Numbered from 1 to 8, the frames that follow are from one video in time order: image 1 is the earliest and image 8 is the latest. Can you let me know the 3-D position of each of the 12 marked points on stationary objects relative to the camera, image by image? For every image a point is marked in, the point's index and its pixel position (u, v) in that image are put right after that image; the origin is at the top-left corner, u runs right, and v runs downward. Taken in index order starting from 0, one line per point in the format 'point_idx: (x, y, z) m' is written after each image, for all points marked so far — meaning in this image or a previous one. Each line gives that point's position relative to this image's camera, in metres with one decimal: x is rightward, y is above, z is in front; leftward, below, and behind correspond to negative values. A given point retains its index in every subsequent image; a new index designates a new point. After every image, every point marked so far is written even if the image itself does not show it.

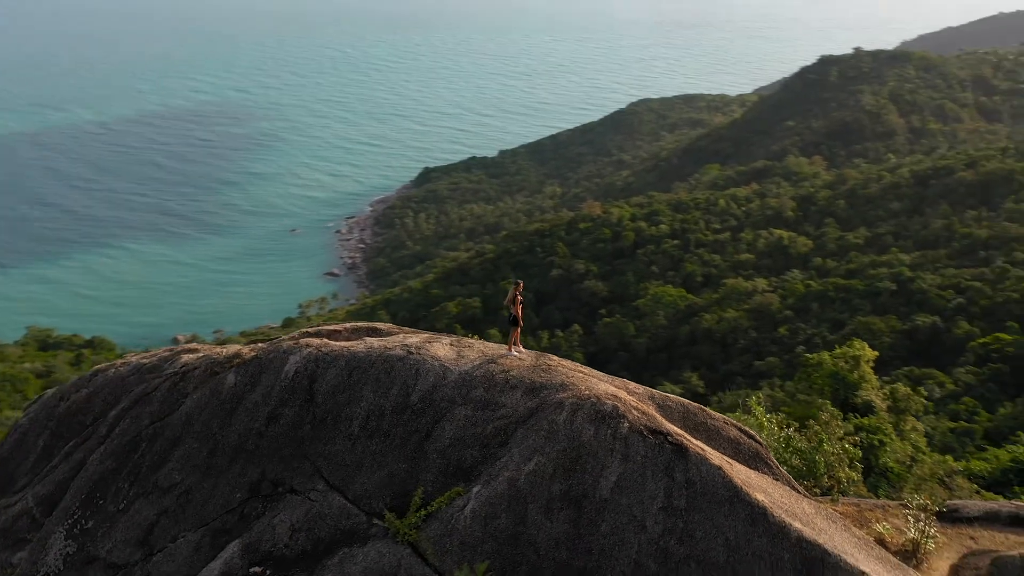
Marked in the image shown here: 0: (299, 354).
0: (-1.3, -0.4, +4.8) m
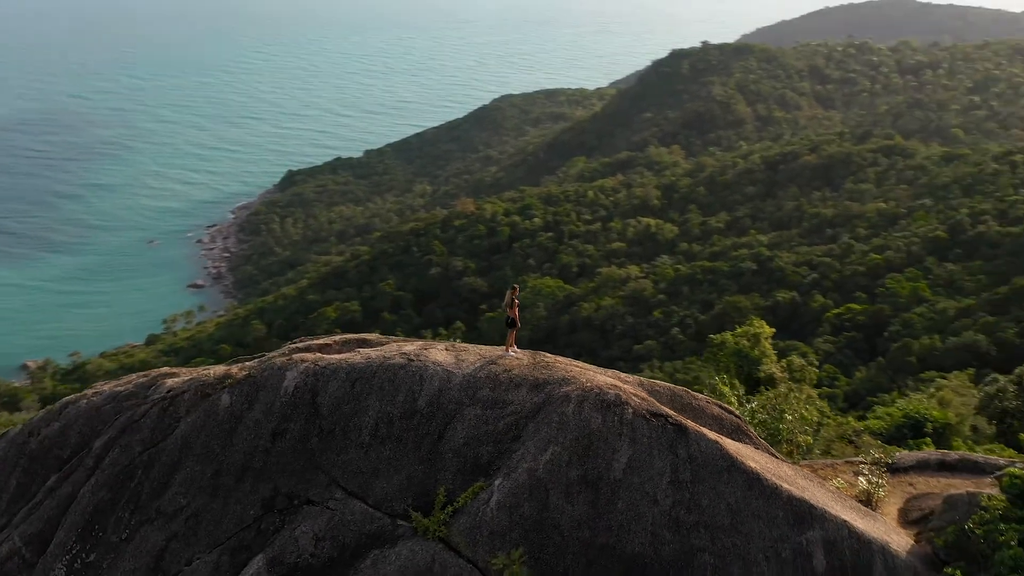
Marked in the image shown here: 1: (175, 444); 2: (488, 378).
0: (-1.3, -0.5, +4.9) m
1: (-2.0, -0.9, +4.9) m
2: (-0.1, -0.5, +4.7) m
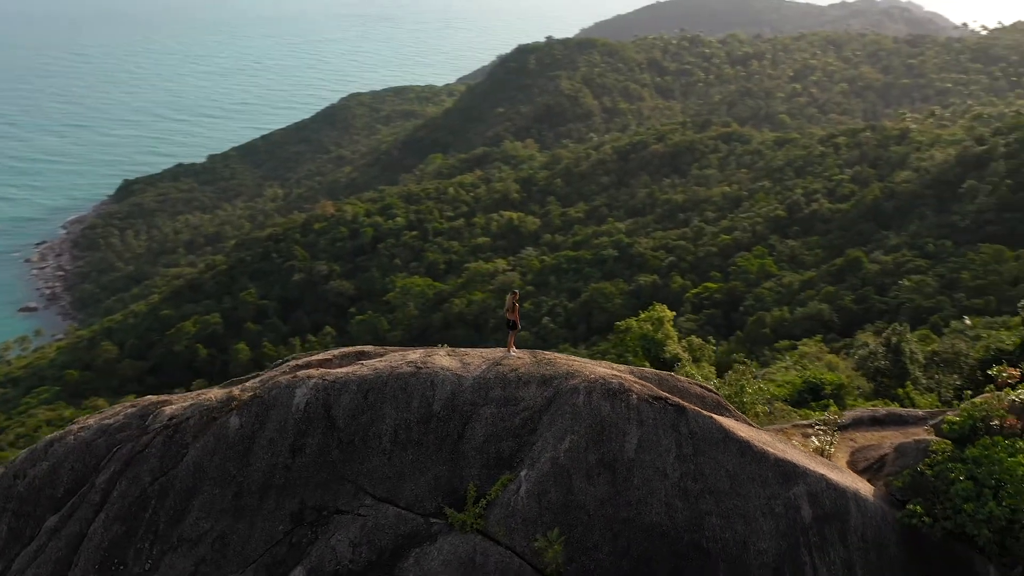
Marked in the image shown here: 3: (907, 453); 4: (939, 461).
0: (-1.3, -0.6, +5.1) m
1: (-2.0, -1.1, +5.0) m
2: (-0.1, -0.6, +5.0) m
3: (+2.5, -1.0, +5.2) m
4: (+2.5, -1.0, +4.8) m
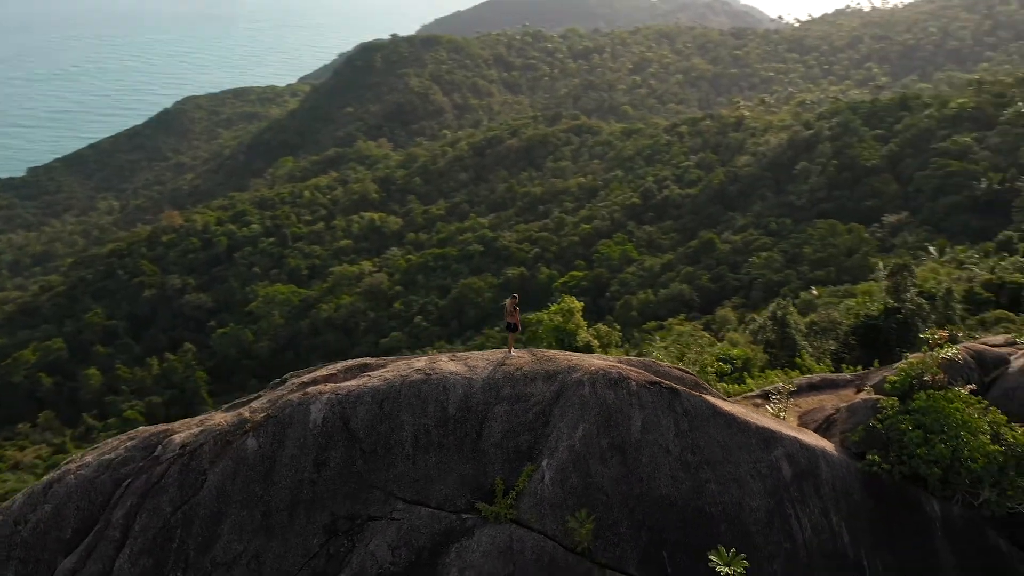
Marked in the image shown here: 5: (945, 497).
0: (-1.2, -0.7, +5.2) m
1: (-1.8, -1.3, +5.0) m
2: (0.0, -0.6, +5.4) m
3: (+2.5, -0.9, +6.0) m
4: (+2.6, -0.9, +5.7) m
5: (+2.9, -1.4, +5.5) m
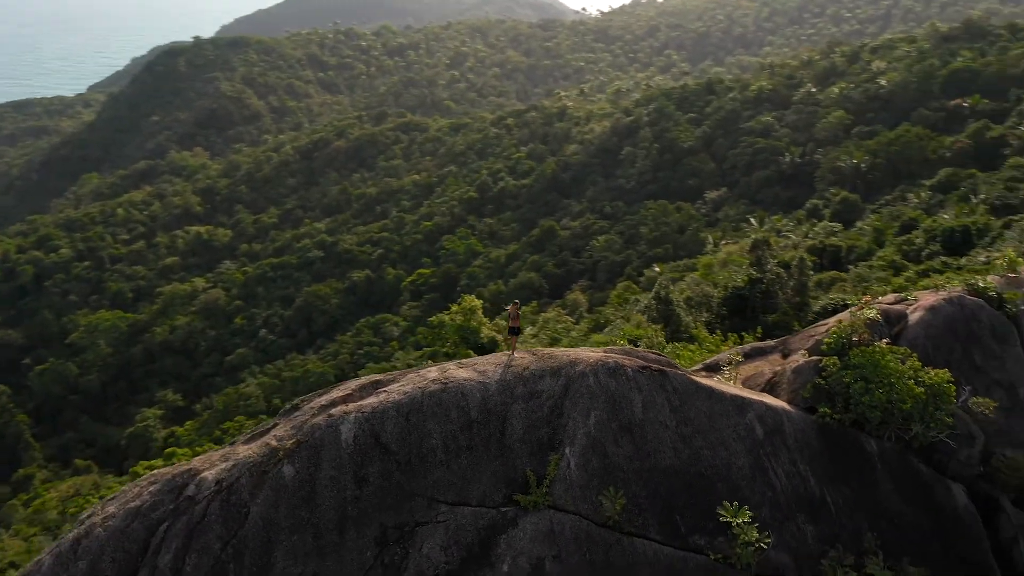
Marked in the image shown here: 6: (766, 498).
0: (-1.1, -0.9, +5.4) m
1: (-1.6, -1.5, +5.1) m
2: (0.0, -0.6, +5.8) m
3: (+2.5, -0.7, +6.9) m
4: (+2.6, -0.7, +6.6) m
5: (+3.0, -1.2, +6.6) m
6: (+1.9, -1.5, +6.0) m
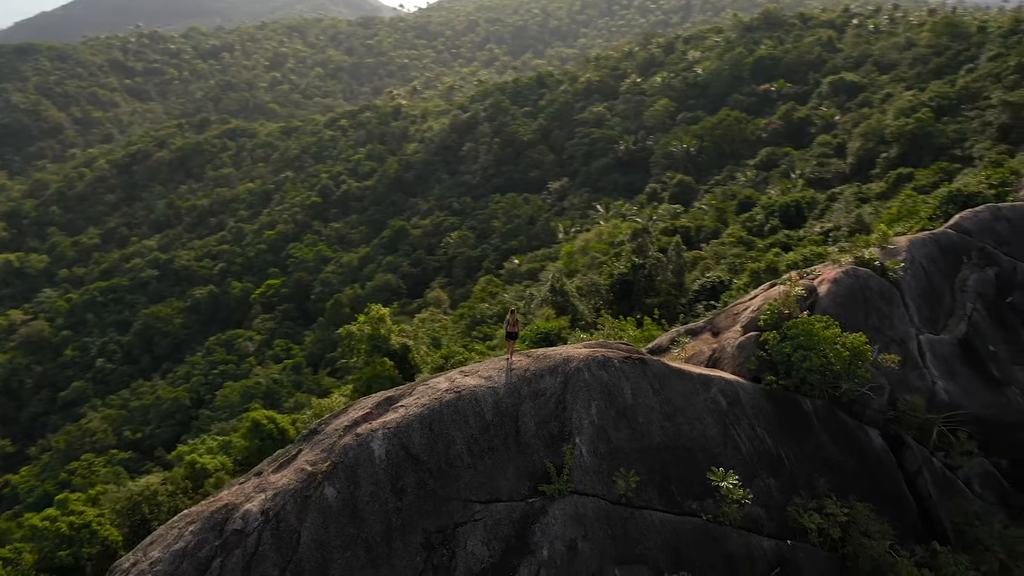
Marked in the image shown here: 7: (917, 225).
0: (-0.9, -1.0, +5.7) m
1: (-1.3, -1.7, +5.3) m
2: (+0.1, -0.7, +6.3) m
3: (+2.2, -0.6, +7.9) m
4: (+2.4, -0.5, +7.6) m
5: (+2.8, -1.0, +7.6) m
6: (+1.9, -1.4, +6.9) m
7: (+5.8, +0.9, +11.8) m
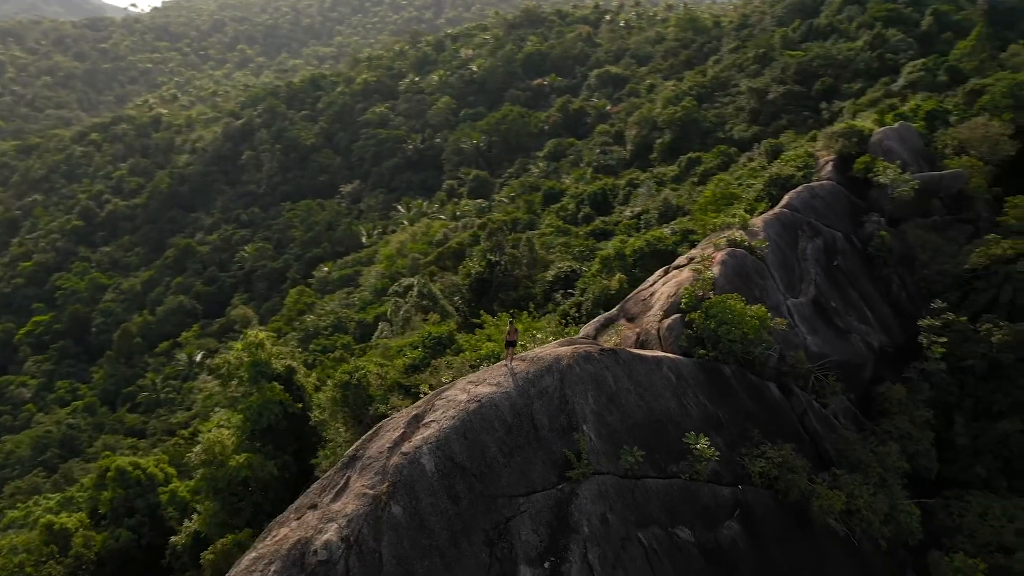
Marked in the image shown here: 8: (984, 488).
0: (-0.6, -1.2, +6.1) m
1: (-0.8, -1.9, +5.6) m
2: (+0.1, -0.8, +7.0) m
3: (+1.7, -0.4, +9.0) m
4: (+2.0, -0.4, +8.8) m
5: (+2.4, -0.8, +9.0) m
6: (+1.8, -1.3, +8.0) m
7: (+4.0, +1.4, +13.8) m
8: (+6.2, -2.6, +10.7) m
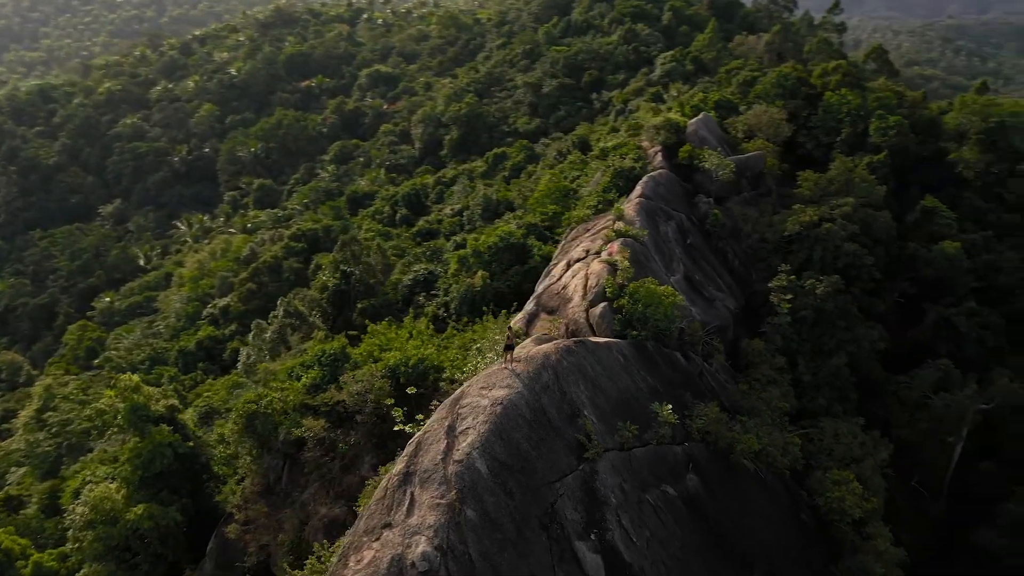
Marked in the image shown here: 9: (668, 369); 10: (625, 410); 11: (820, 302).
0: (-0.3, -1.4, +6.6) m
1: (-0.2, -2.0, +6.1) m
2: (+0.2, -0.9, +7.6) m
3: (+1.1, -0.3, +10.1) m
4: (+1.3, -0.3, +9.9) m
5: (+1.8, -0.6, +10.2) m
6: (+1.5, -1.2, +9.2) m
7: (+1.7, +1.7, +15.2) m
8: (+5.0, -2.0, +13.0) m
9: (+1.9, -1.0, +10.2) m
10: (+1.2, -1.3, +8.5) m
11: (+5.1, -0.2, +13.6) m
